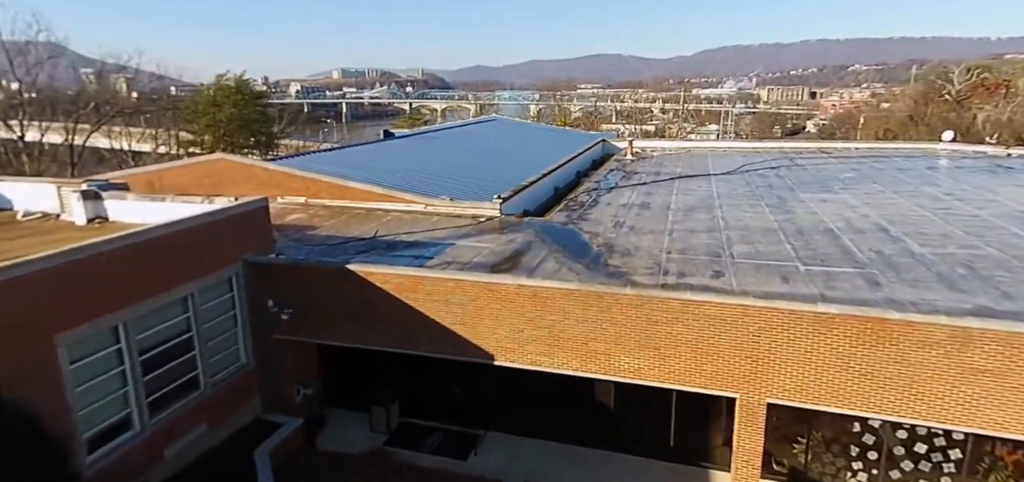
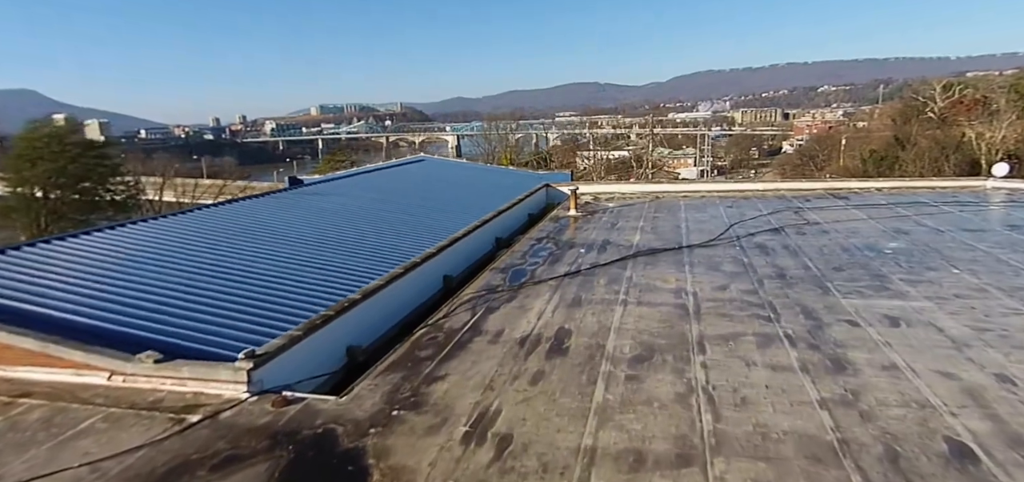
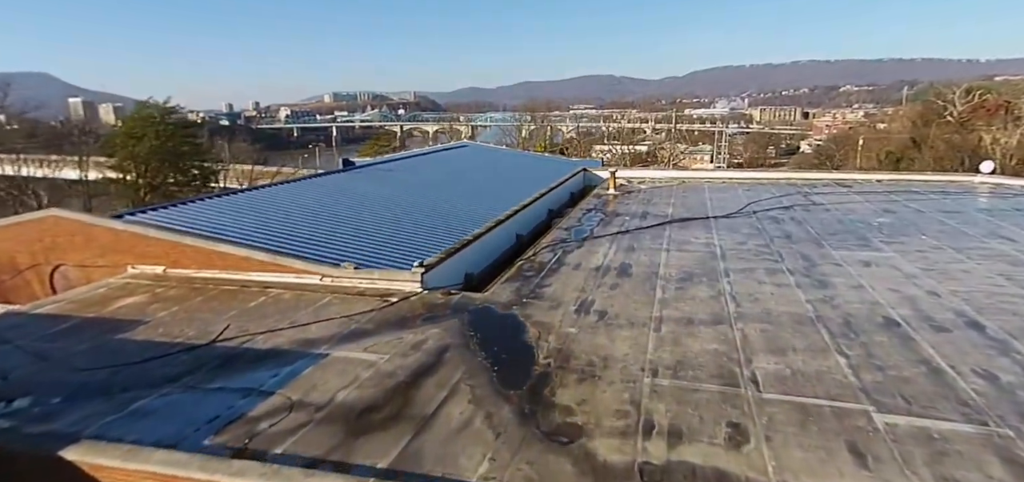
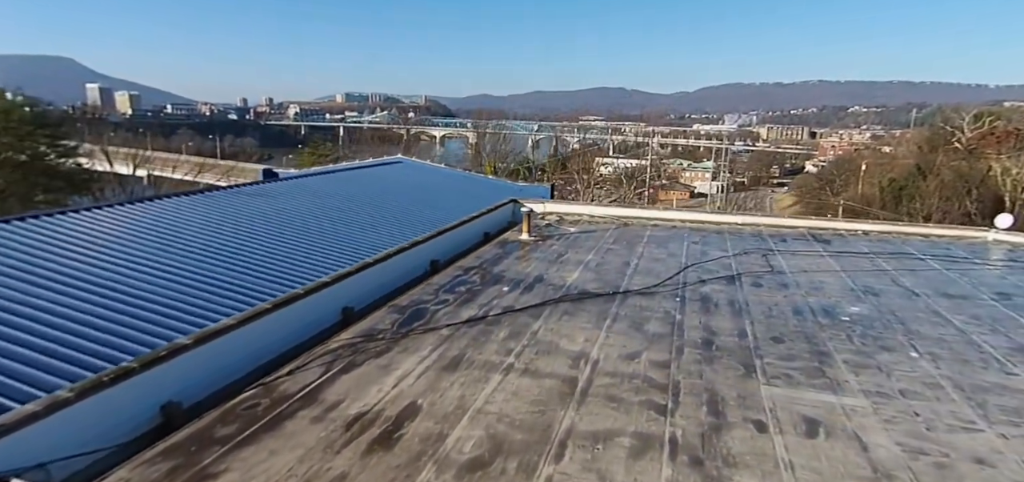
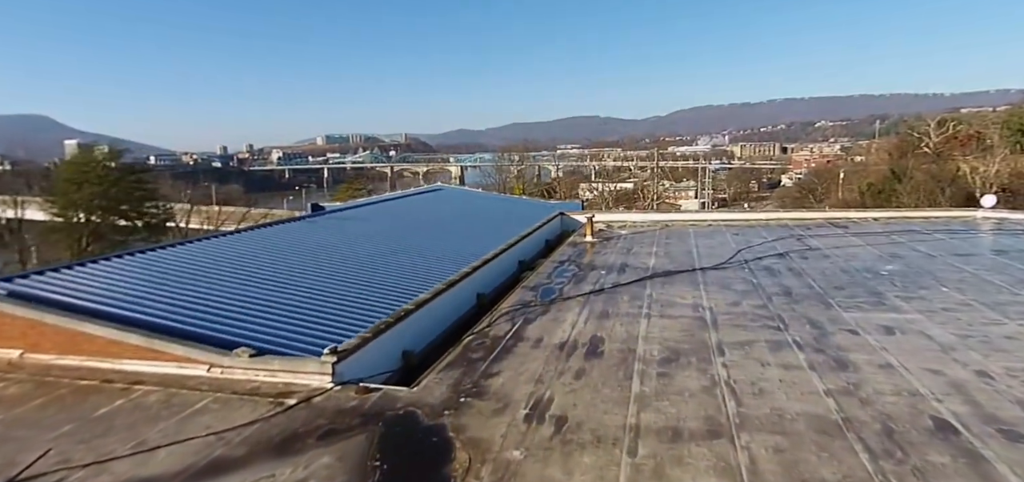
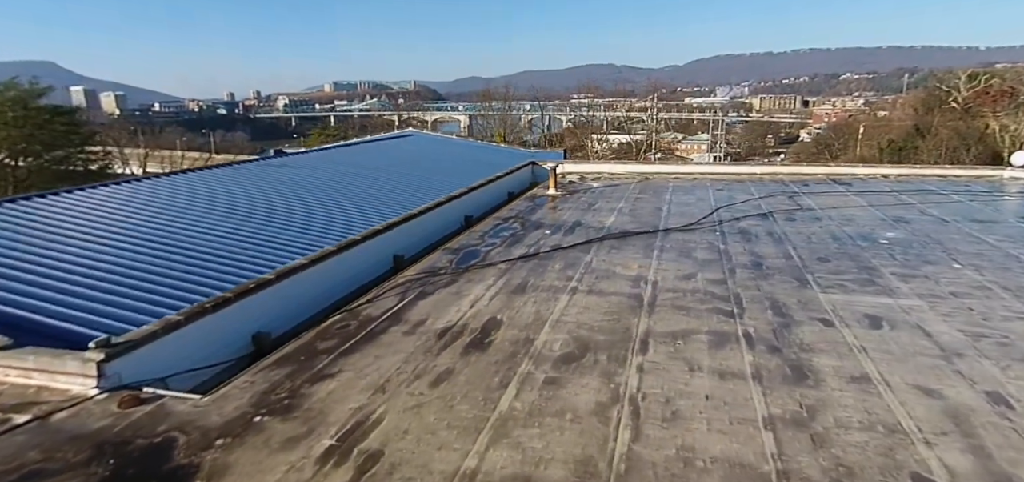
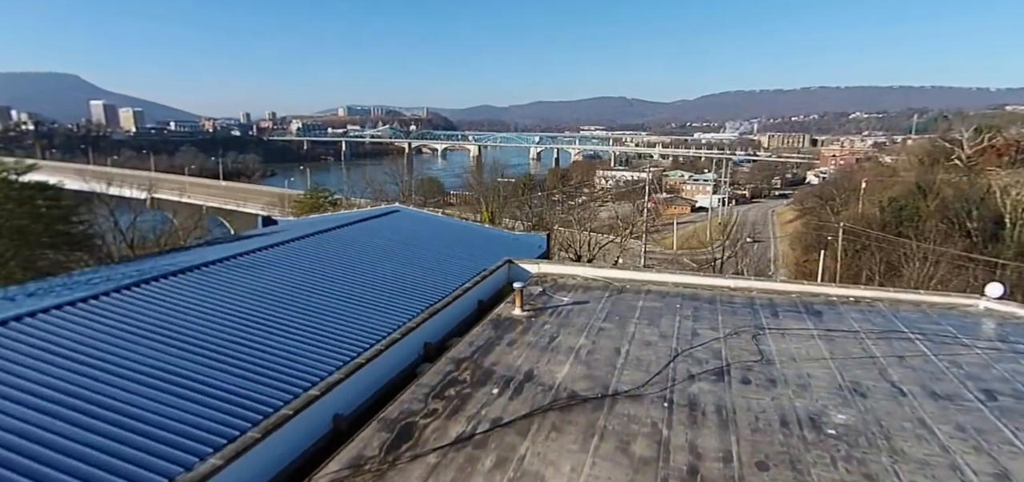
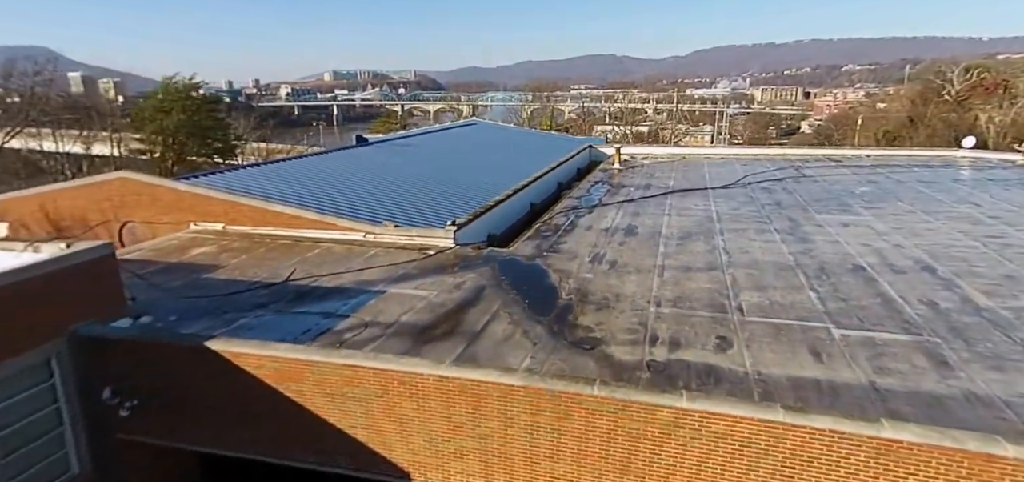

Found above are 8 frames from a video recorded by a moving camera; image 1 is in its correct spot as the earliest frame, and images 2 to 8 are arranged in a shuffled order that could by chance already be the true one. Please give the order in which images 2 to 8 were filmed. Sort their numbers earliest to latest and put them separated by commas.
8, 3, 5, 2, 6, 4, 7
